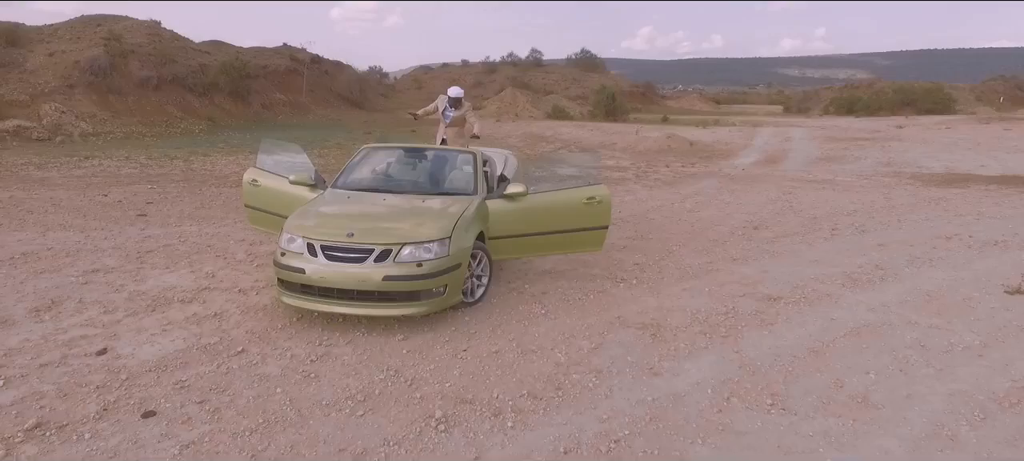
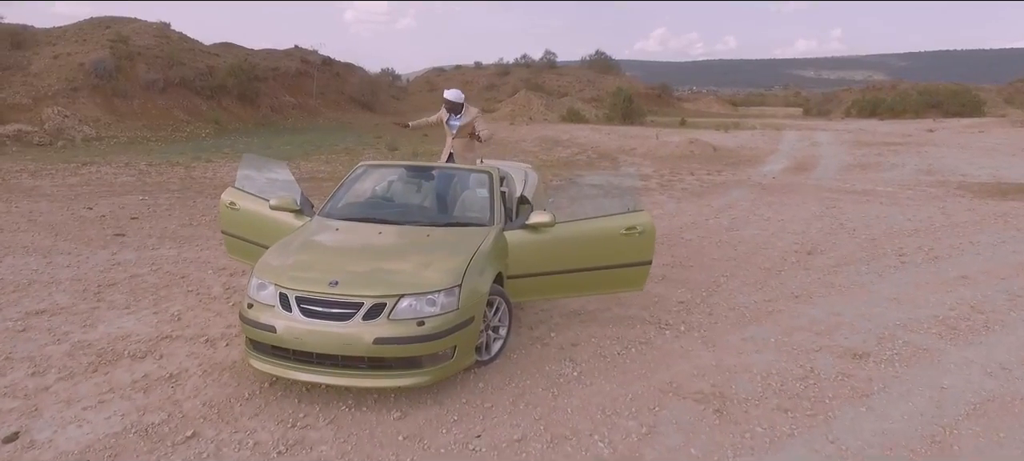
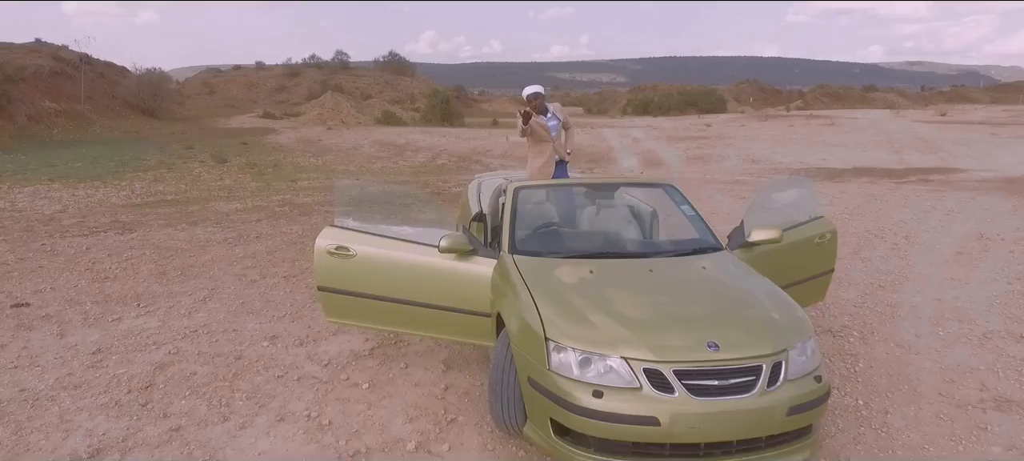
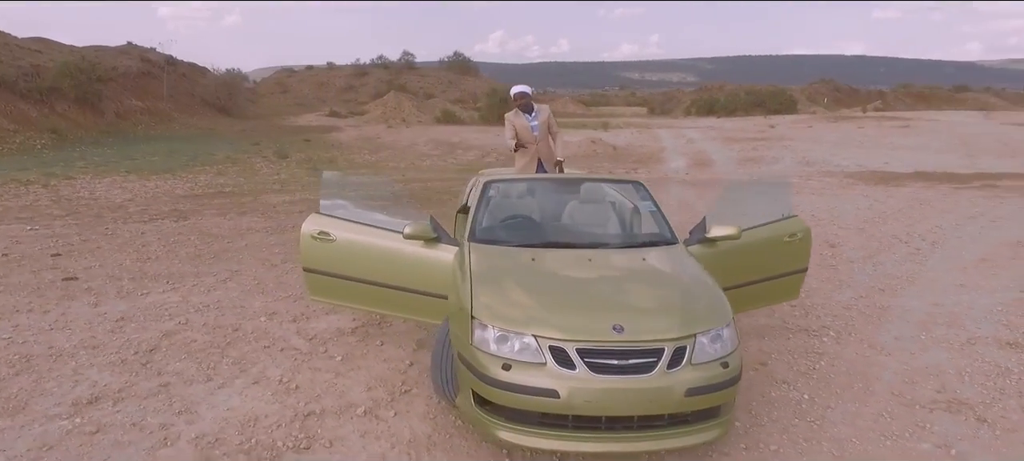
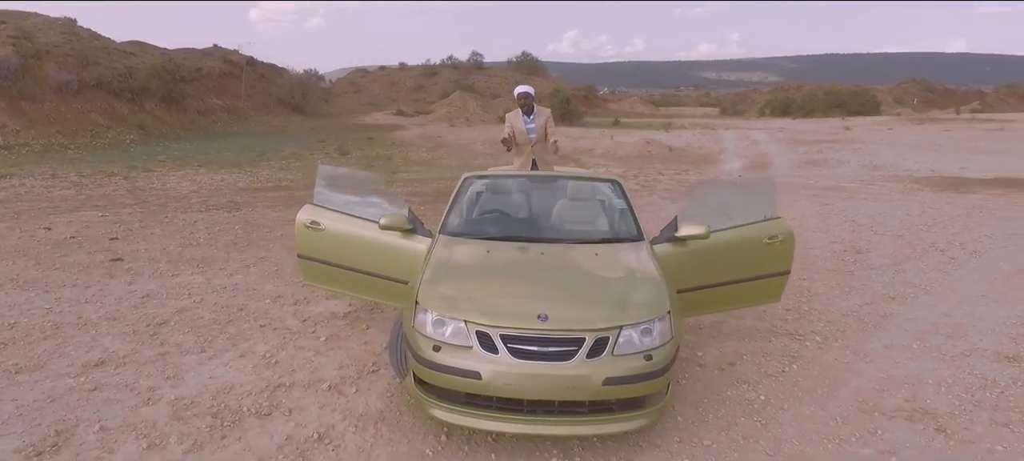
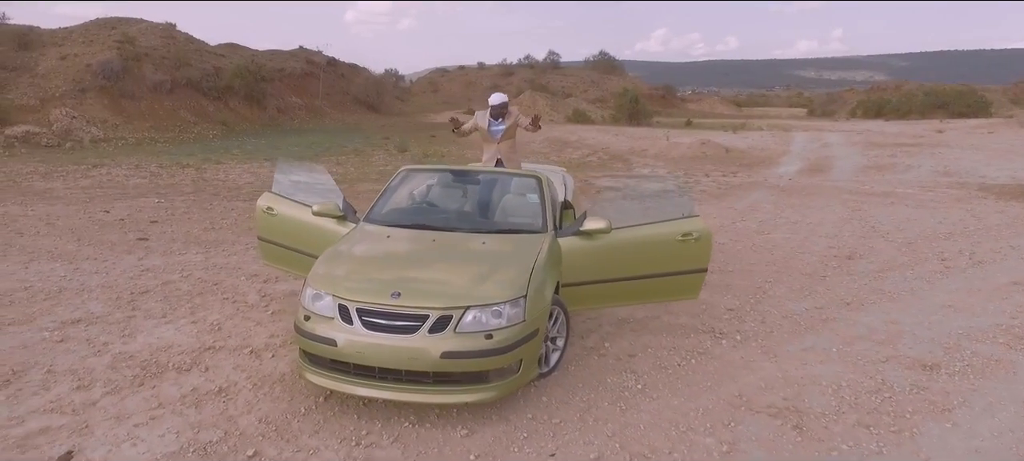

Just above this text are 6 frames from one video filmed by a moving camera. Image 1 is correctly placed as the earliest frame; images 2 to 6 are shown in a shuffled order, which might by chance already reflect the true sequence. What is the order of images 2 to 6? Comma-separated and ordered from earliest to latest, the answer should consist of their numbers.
2, 6, 5, 4, 3
